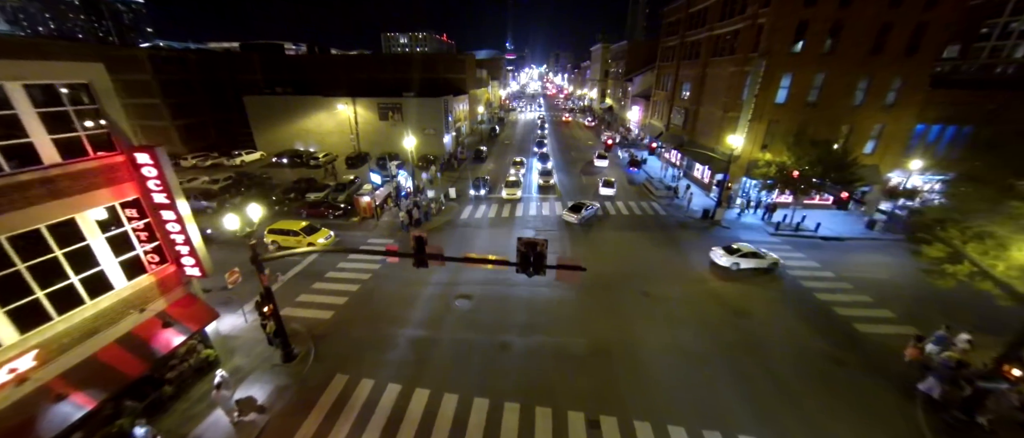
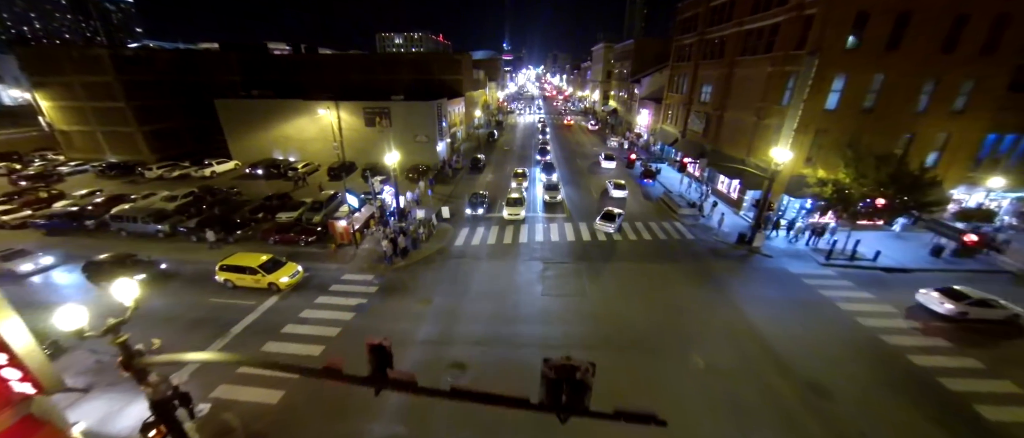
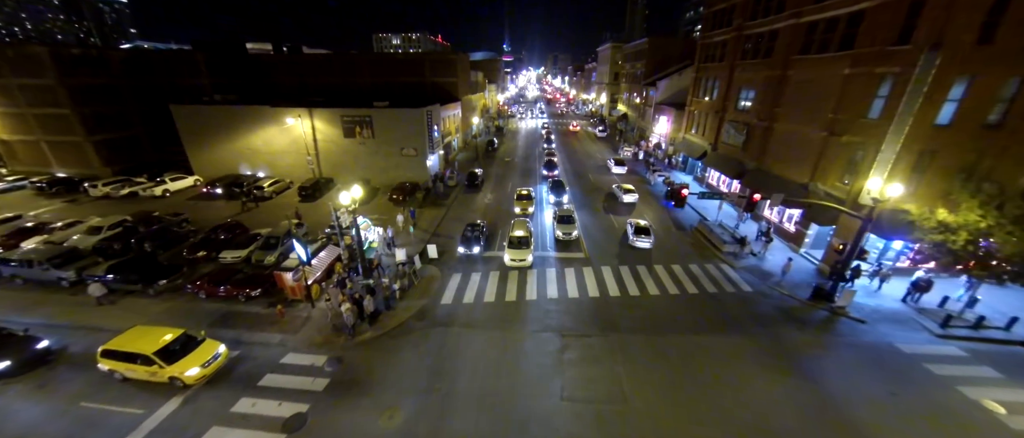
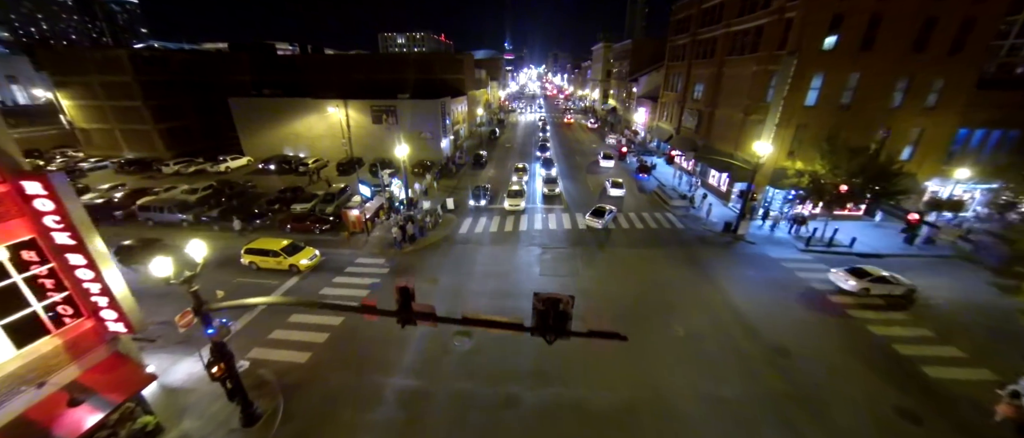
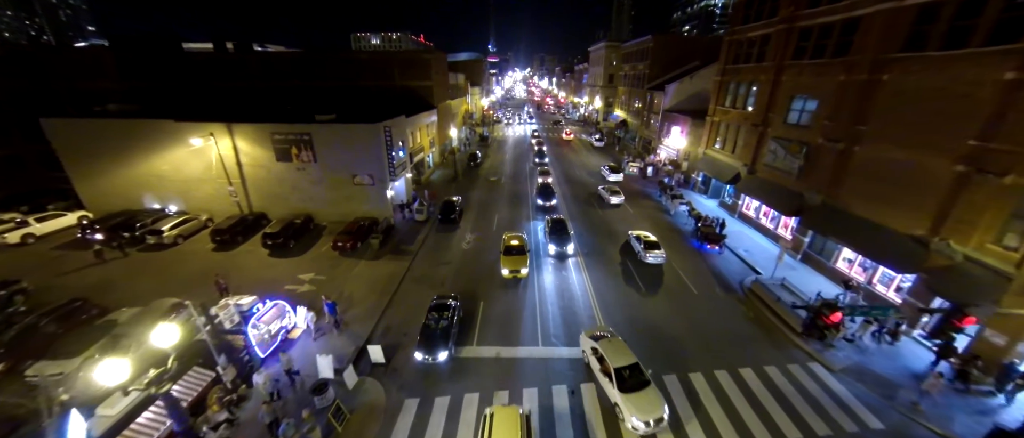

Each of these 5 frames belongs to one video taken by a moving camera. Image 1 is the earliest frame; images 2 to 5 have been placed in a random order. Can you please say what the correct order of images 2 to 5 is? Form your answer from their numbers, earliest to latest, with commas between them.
4, 2, 3, 5
